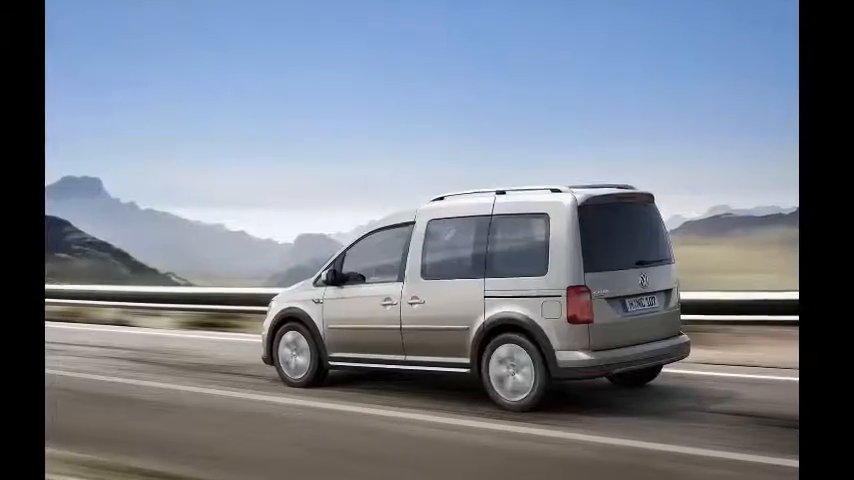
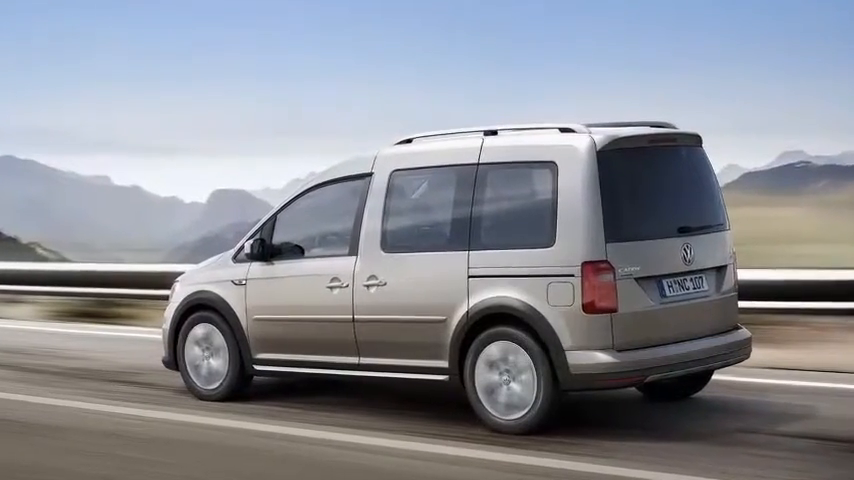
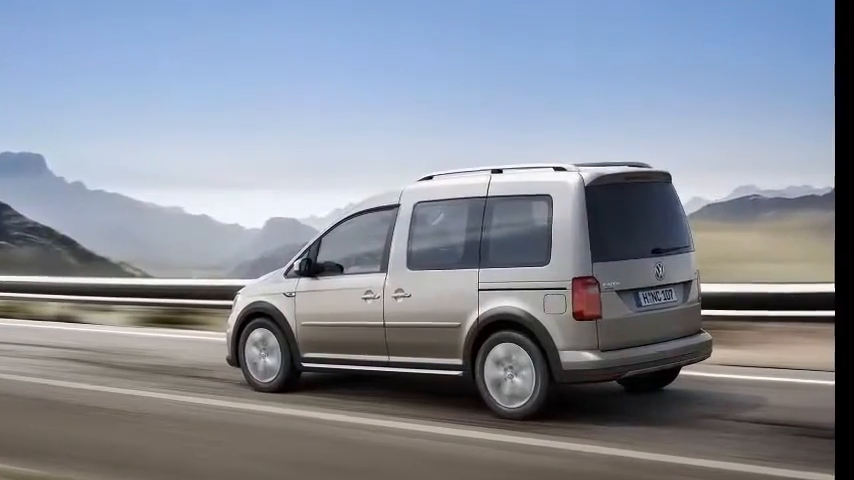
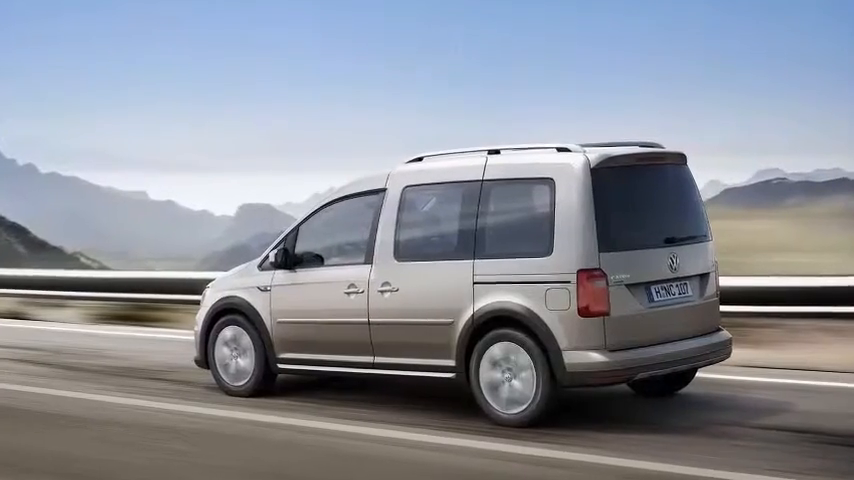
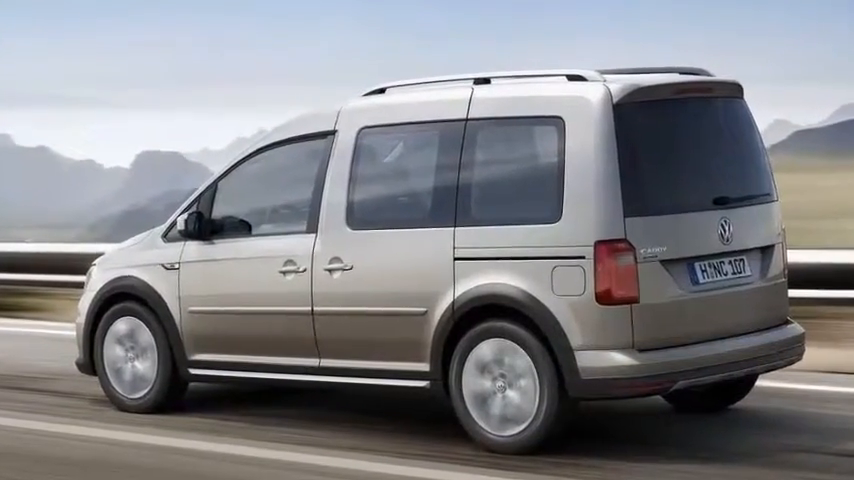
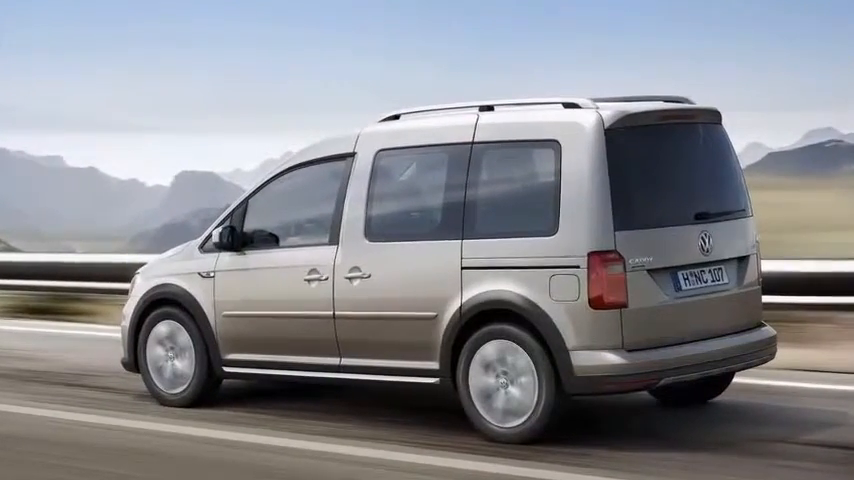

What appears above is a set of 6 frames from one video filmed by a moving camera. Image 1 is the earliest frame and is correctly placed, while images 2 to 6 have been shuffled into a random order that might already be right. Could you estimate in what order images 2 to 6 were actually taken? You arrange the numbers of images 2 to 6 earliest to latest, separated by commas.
3, 4, 2, 6, 5
